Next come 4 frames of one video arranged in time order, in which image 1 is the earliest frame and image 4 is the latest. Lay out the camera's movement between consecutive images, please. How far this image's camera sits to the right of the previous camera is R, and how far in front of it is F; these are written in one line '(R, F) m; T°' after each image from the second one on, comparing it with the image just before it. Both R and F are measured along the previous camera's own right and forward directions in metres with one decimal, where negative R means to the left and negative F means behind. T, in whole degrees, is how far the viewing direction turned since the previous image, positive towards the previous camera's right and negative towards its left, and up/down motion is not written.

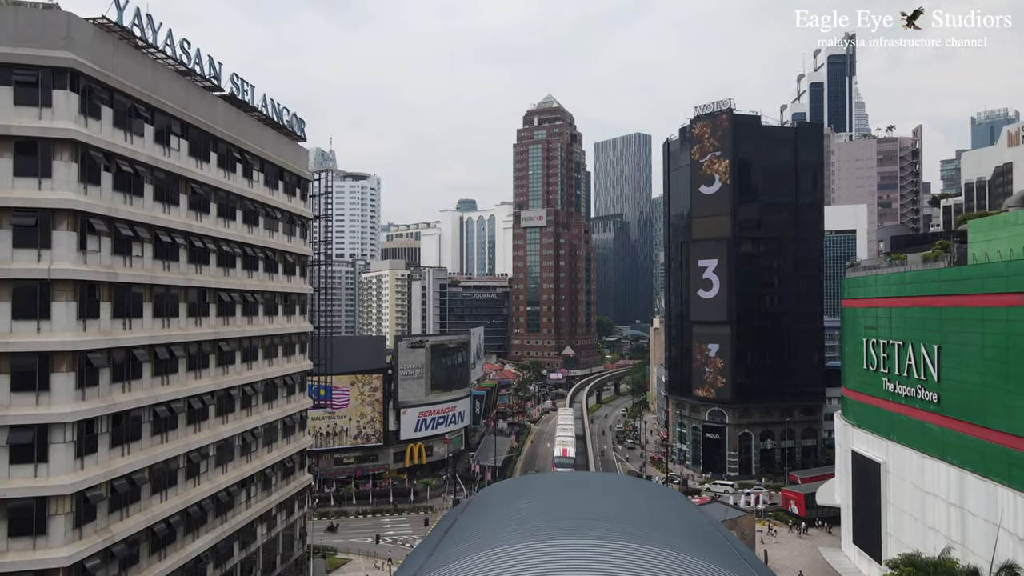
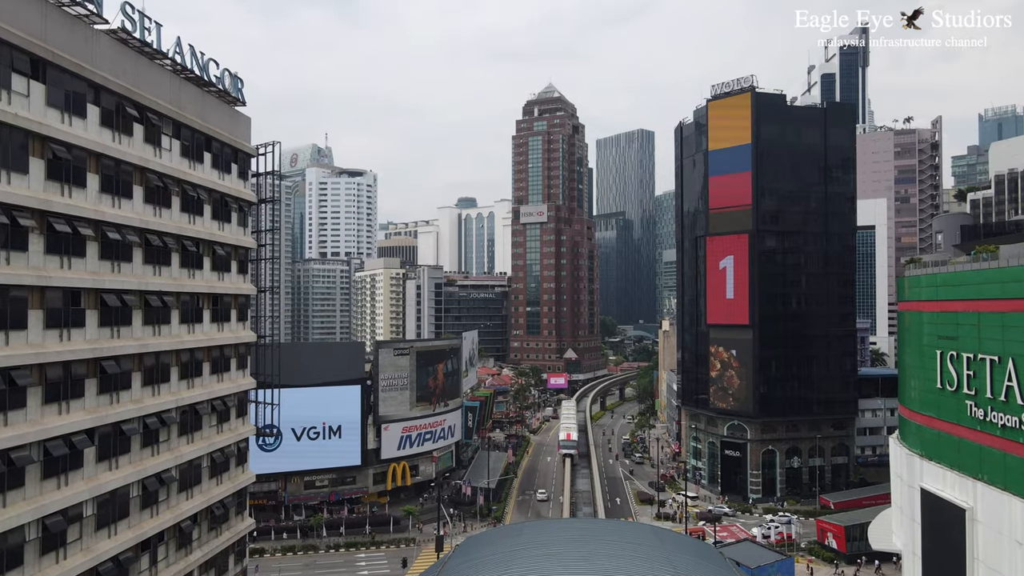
(+0.6, +8.6) m; 0°
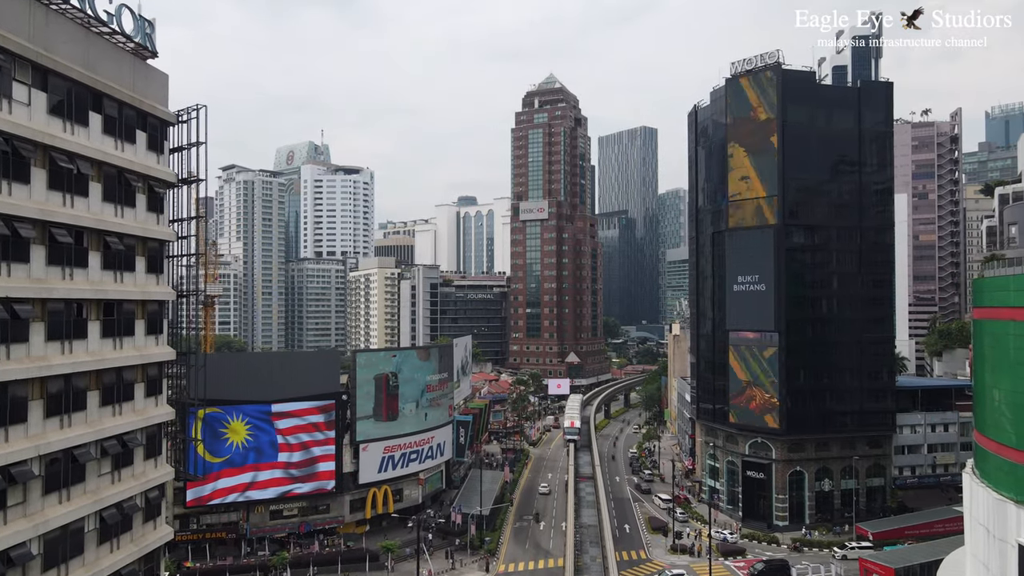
(+0.5, +7.8) m; 0°
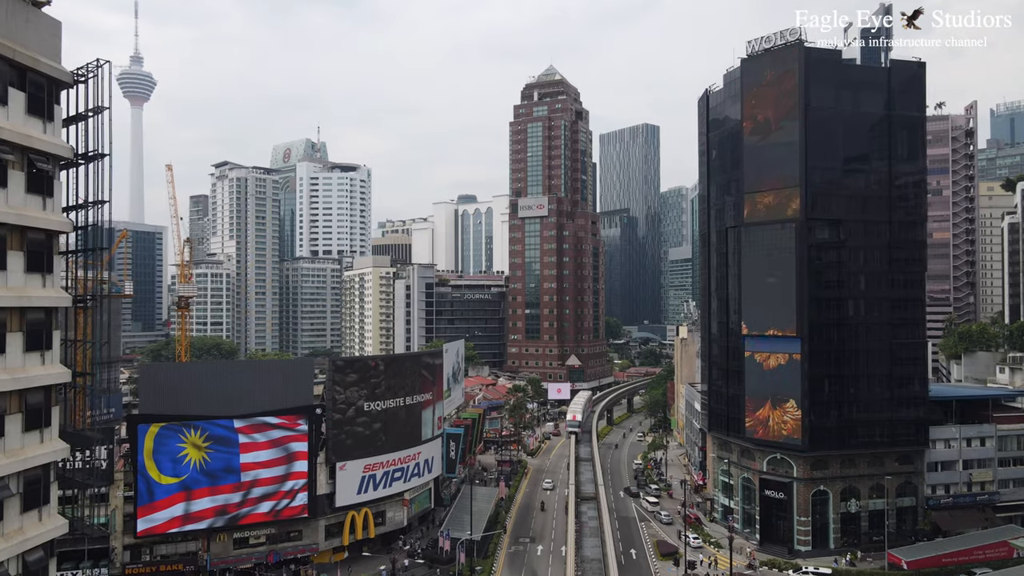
(+0.6, +5.9) m; 0°
